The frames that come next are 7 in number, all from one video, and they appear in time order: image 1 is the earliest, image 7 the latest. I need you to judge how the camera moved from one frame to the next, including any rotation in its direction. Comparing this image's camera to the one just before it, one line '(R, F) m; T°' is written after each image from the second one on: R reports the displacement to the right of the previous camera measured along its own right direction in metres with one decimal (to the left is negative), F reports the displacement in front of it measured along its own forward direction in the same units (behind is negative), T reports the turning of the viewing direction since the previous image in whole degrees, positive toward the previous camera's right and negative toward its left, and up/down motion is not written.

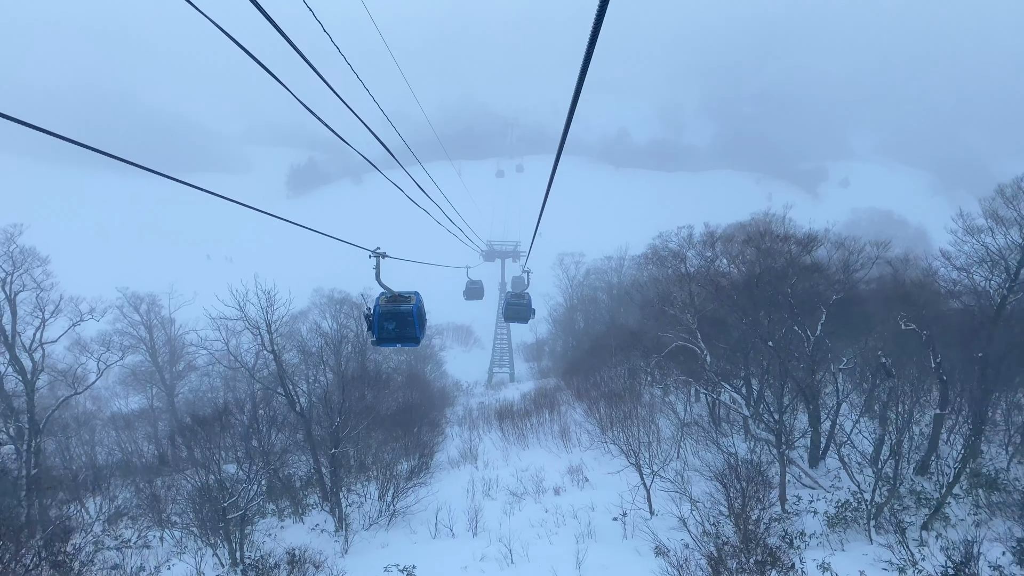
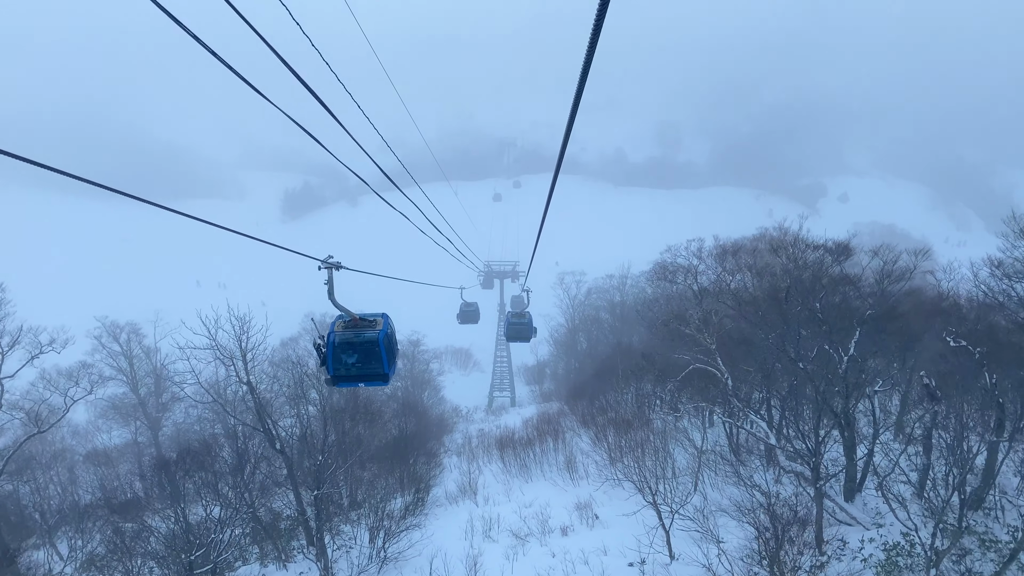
(0.0, +1.3) m; 0°
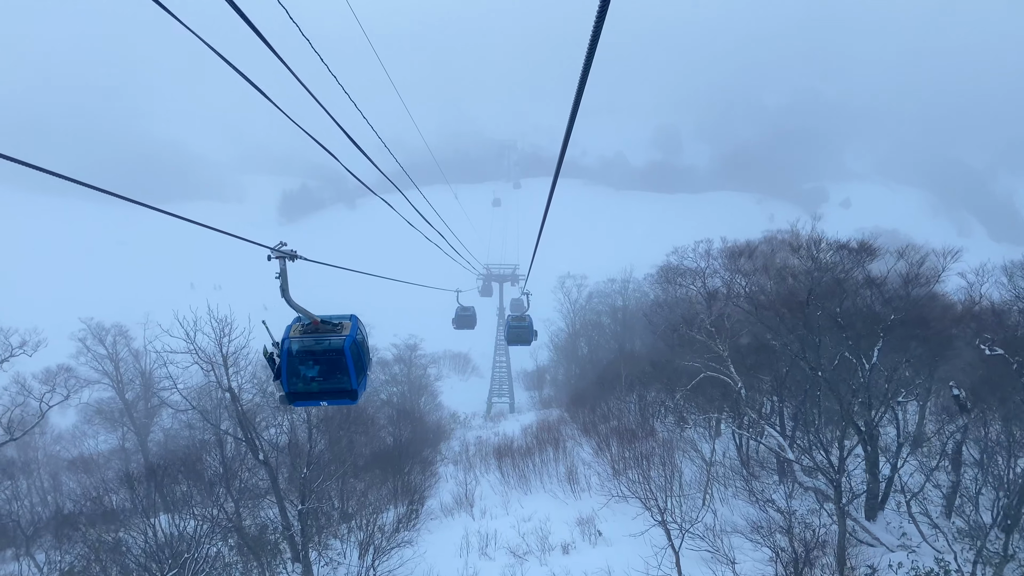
(0.0, +0.9) m; 0°
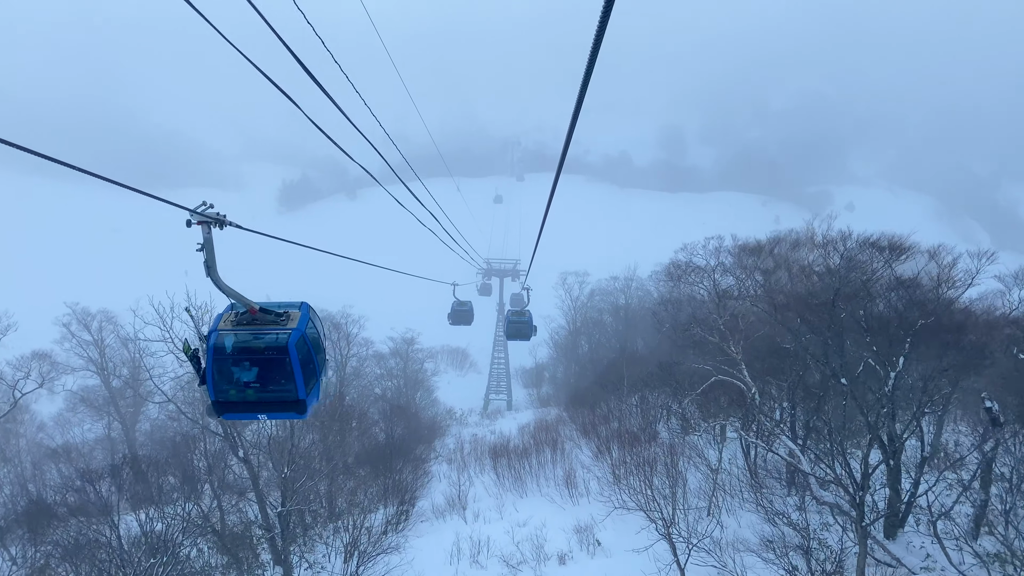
(0.0, +0.9) m; 0°
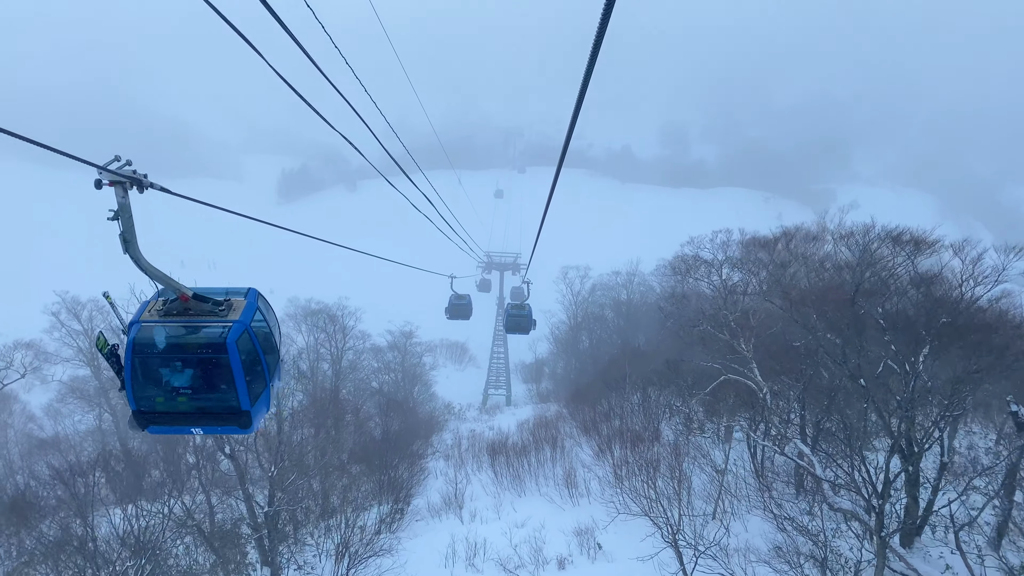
(0.0, +0.6) m; 0°
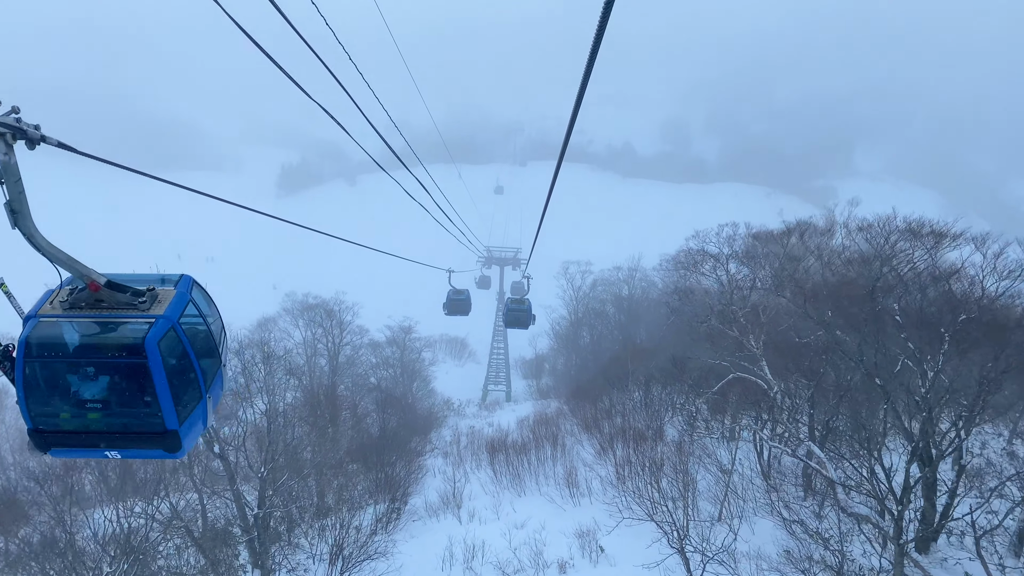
(0.0, +0.5) m; 0°
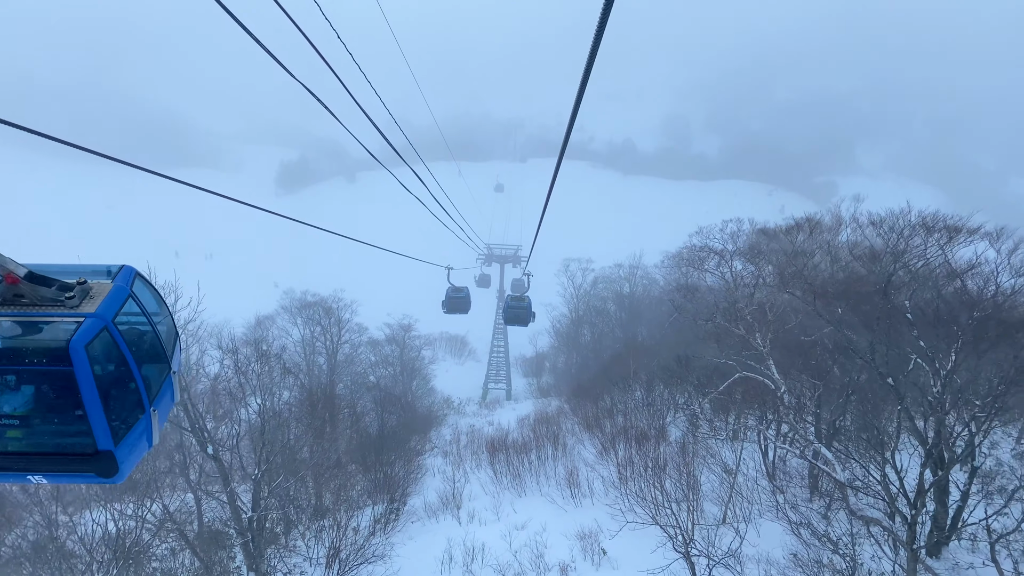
(0.0, +0.3) m; 0°
